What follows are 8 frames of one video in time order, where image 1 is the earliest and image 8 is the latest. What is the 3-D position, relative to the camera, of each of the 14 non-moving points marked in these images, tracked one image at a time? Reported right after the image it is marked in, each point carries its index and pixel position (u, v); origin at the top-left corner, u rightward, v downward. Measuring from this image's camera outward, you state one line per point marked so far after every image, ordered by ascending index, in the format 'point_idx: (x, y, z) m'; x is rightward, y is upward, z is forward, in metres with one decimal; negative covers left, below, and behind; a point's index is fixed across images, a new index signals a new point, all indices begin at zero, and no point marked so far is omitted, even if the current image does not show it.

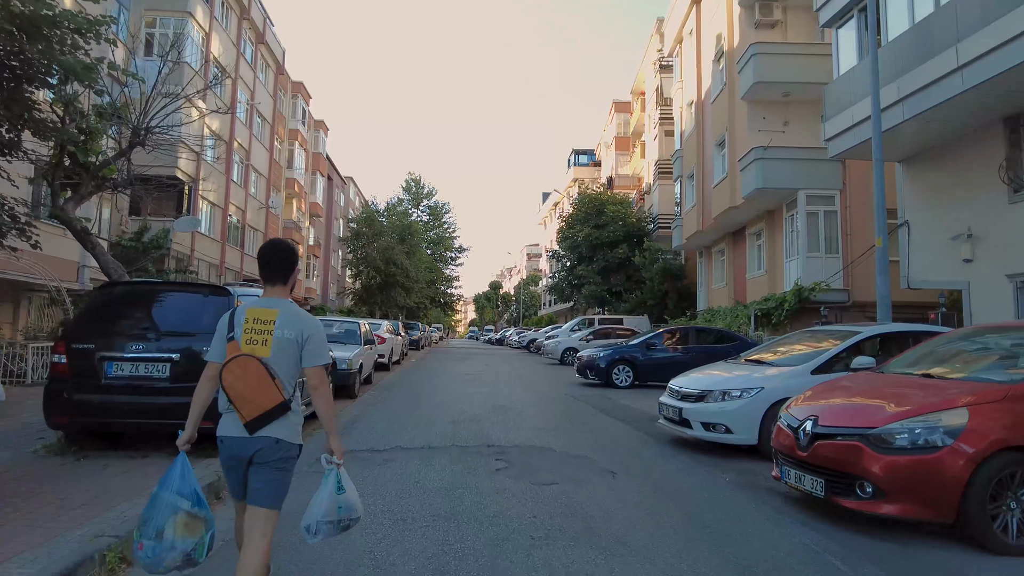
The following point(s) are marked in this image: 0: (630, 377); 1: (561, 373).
0: (+2.6, -2.0, +14.6) m
1: (+1.4, -2.5, +19.8) m
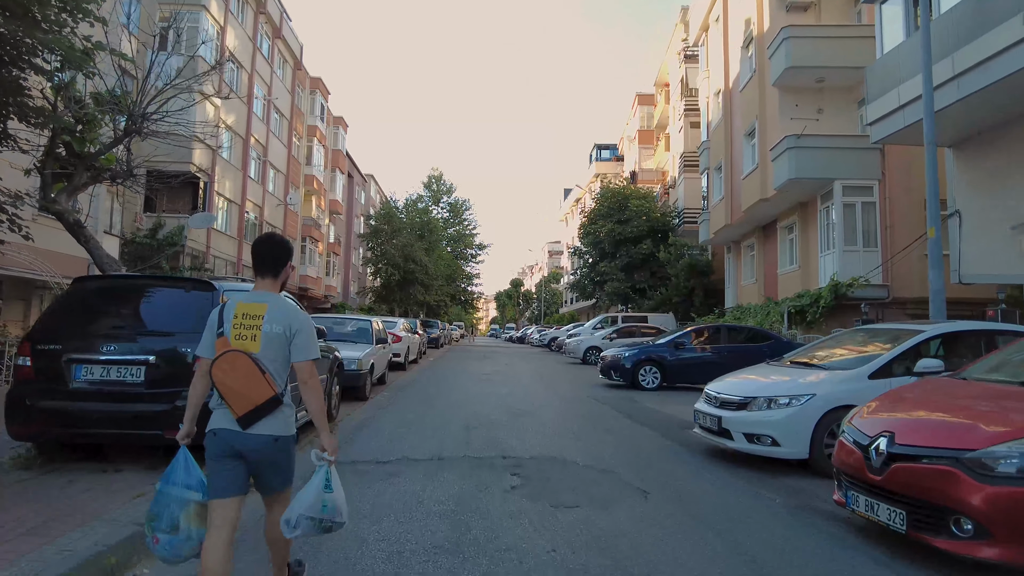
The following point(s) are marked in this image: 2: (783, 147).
0: (+3.0, -1.9, +13.8) m
1: (+2.0, -2.4, +19.0) m
2: (+7.4, +3.8, +18.2) m
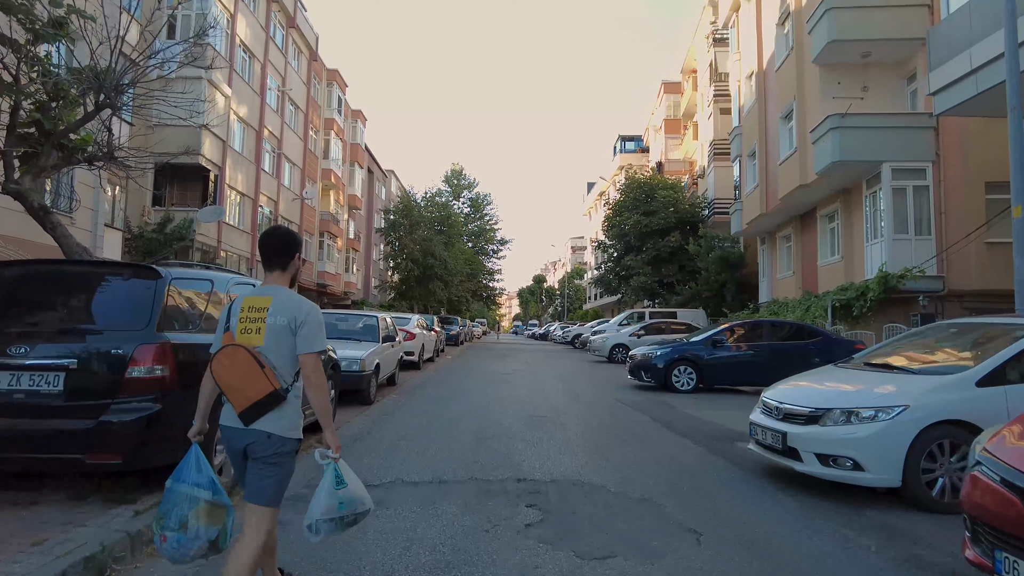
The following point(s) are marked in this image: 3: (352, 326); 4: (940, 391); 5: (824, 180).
0: (+3.4, -1.7, +12.6) m
1: (+2.6, -2.2, +17.8) m
2: (+7.9, +4.0, +16.8) m
3: (-2.8, -0.7, +11.7) m
4: (+3.0, -0.7, +4.8) m
5: (+8.4, +2.9, +18.1) m
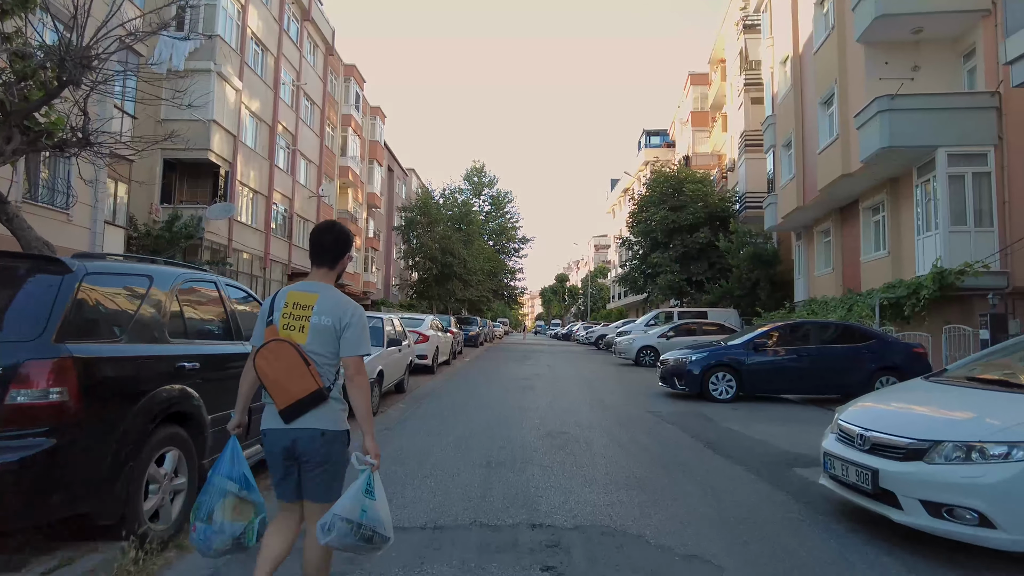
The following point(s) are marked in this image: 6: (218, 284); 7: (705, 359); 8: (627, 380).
0: (+3.7, -1.7, +11.4) m
1: (+3.1, -2.2, +16.6) m
2: (+8.3, +4.1, +15.4) m
3: (-2.5, -0.7, +10.8) m
4: (+3.1, -0.7, +3.6) m
5: (+8.9, +3.0, +16.7) m
6: (-2.3, 0.0, +5.3) m
7: (+3.3, -1.2, +11.4) m
8: (+2.7, -2.2, +15.9) m
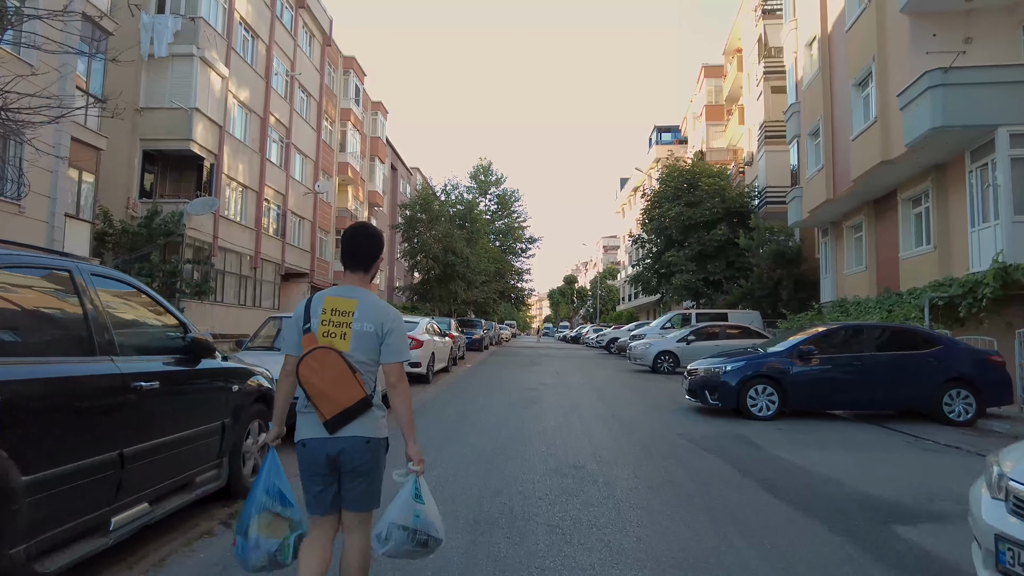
0: (+3.7, -1.6, +9.7) m
1: (+3.2, -2.2, +14.9) m
2: (+8.4, +4.1, +13.7) m
3: (-2.5, -0.6, +9.2) m
4: (+3.0, -0.6, +1.9) m
5: (+9.0, +3.0, +15.0) m
6: (-2.4, +0.1, +3.7) m
7: (+3.3, -1.2, +9.7) m
8: (+2.8, -2.2, +14.2) m
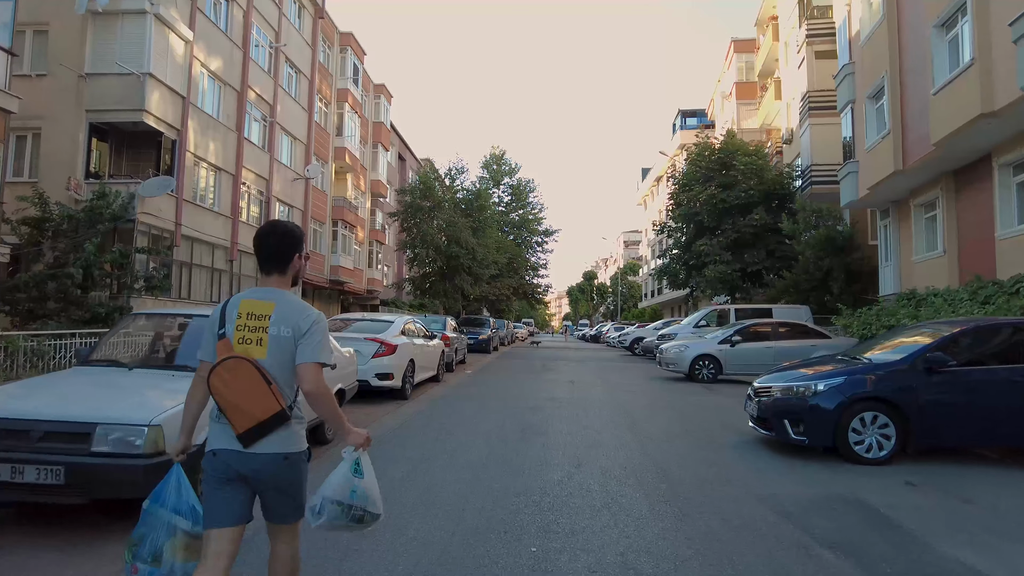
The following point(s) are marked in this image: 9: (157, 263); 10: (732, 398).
0: (+3.6, -1.4, +6.5) m
1: (+3.2, -2.0, +11.8) m
2: (+8.3, +4.4, +10.4) m
3: (-2.6, -0.5, +6.2) m
4: (+2.7, -0.5, -1.2) m
5: (+9.0, +3.2, +11.6) m
6: (-2.7, +0.2, +0.7) m
7: (+3.2, -1.0, +6.6) m
8: (+2.8, -2.0, +11.1) m
9: (-9.5, +0.7, +17.9) m
10: (+4.0, -2.0, +12.2) m
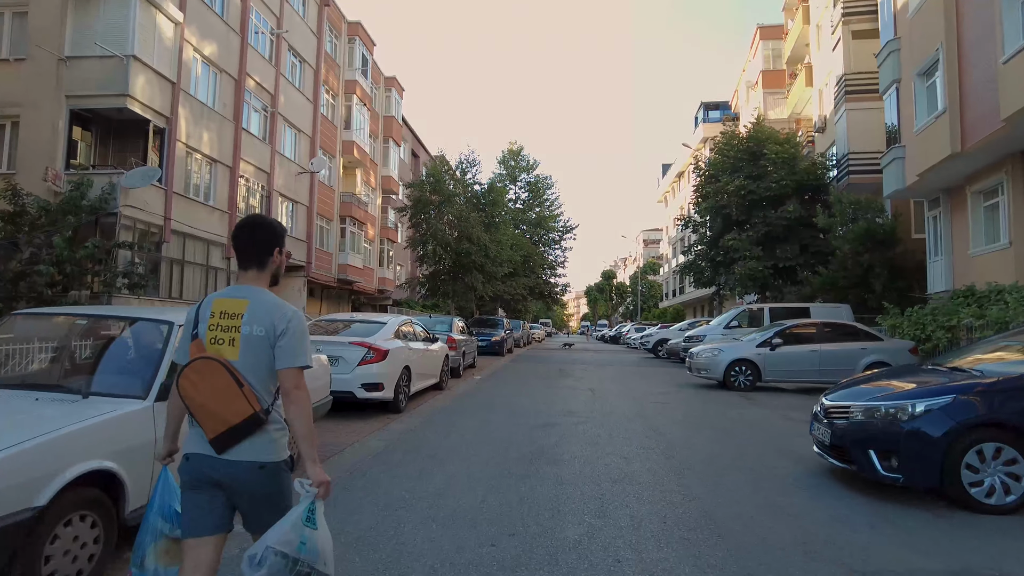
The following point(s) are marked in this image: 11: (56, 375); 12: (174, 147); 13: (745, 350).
0: (+3.6, -1.4, +4.9) m
1: (+3.4, -1.9, +10.2) m
2: (+8.4, +4.4, +8.7) m
3: (-2.6, -0.4, +4.7) m
4: (+2.5, -0.4, -2.8) m
5: (+9.1, +3.3, +9.9) m
6: (-2.8, +0.3, -0.8) m
7: (+3.2, -0.9, +5.0) m
8: (+2.9, -1.9, +9.5) m
9: (-9.2, +0.7, +16.7) m
10: (+4.1, -1.9, +10.6) m
11: (-3.2, -0.6, +4.6) m
12: (-8.9, +3.7, +17.5) m
13: (+4.8, -1.2, +13.7) m
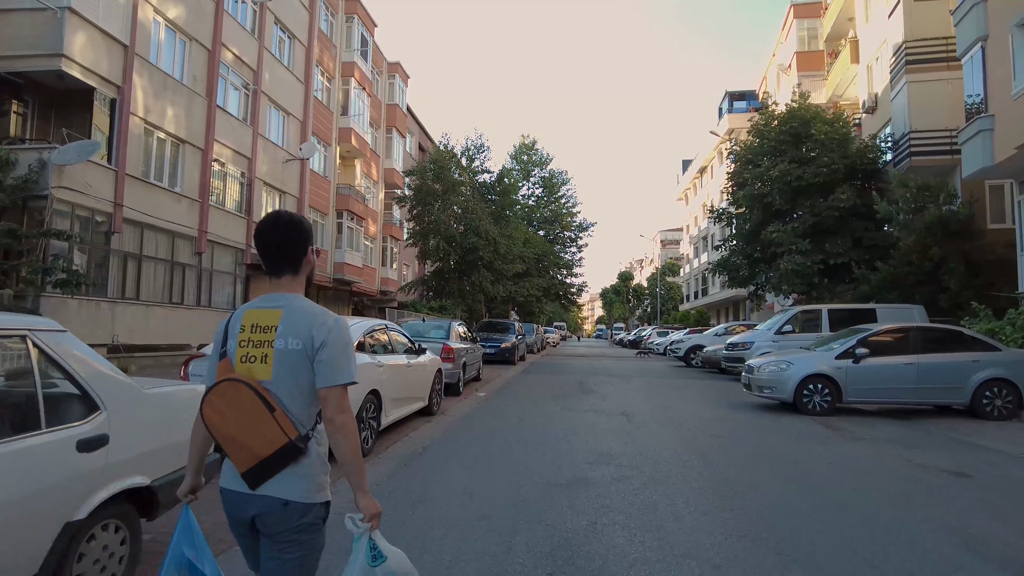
0: (+3.6, -1.3, +2.0) m
1: (+3.5, -1.8, +7.3) m
2: (+8.5, +4.5, +5.7) m
3: (-2.6, -0.3, +2.0) m
4: (+2.3, -0.2, -5.7) m
5: (+9.2, +3.4, +6.9) m
6: (-2.9, +0.4, -3.5) m
7: (+3.2, -0.8, +2.1) m
8: (+3.0, -1.8, +6.6) m
9: (-8.9, +0.7, +14.1) m
10: (+4.2, -1.9, +7.7) m
11: (-3.2, -0.5, +1.9) m
12: (-8.6, +3.7, +14.9) m
13: (+4.9, -1.2, +10.8) m
